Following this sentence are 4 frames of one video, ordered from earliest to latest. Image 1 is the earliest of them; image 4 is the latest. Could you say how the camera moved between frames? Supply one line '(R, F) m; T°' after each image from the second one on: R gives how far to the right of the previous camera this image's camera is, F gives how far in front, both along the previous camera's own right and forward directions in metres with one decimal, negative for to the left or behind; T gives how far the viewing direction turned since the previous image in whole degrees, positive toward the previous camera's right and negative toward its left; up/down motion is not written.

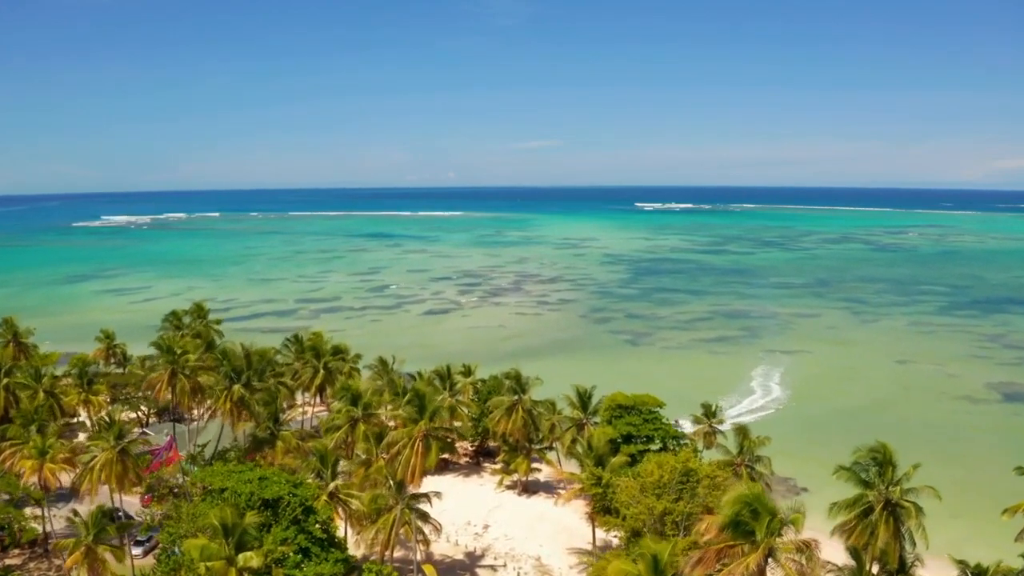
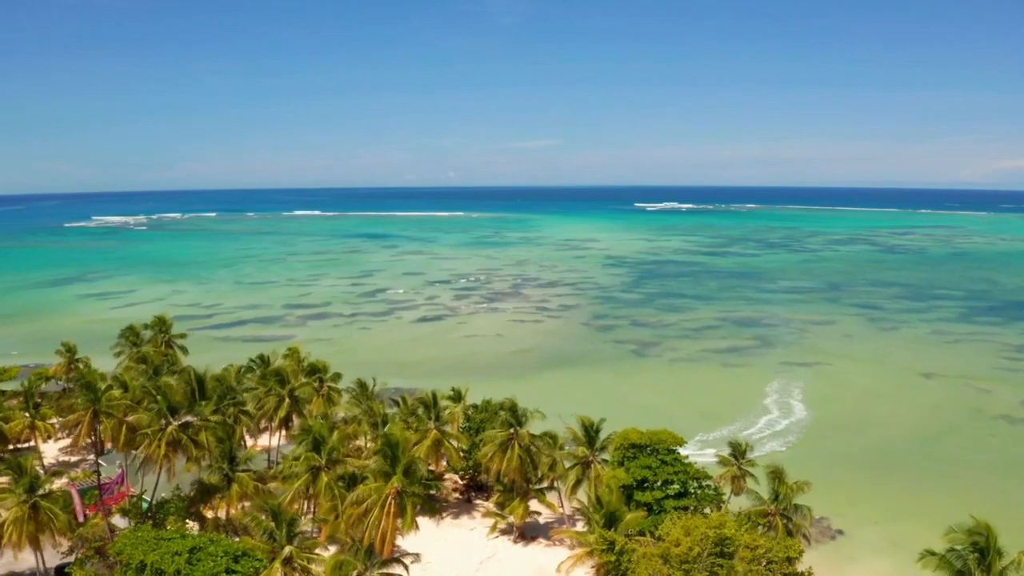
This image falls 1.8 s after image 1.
(+0.1, +3.3) m; 0°
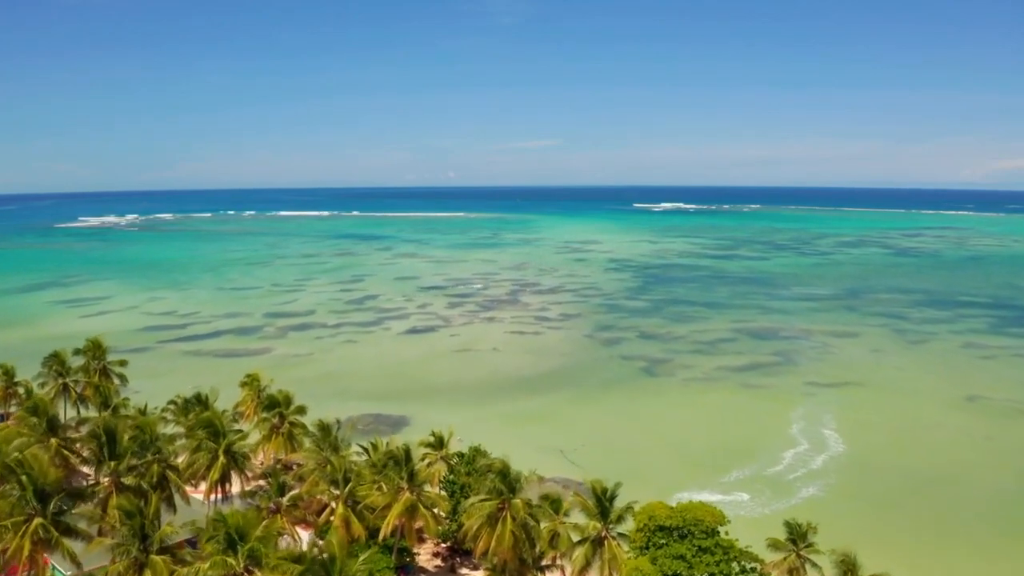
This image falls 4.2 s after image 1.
(+0.2, +4.4) m; 0°
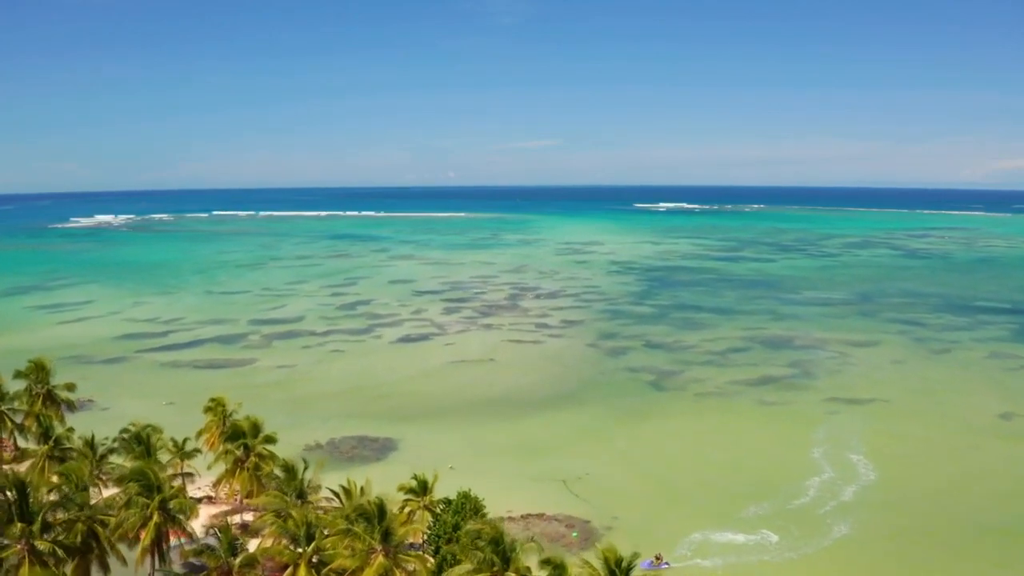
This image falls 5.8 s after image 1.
(+0.1, +2.9) m; 0°
